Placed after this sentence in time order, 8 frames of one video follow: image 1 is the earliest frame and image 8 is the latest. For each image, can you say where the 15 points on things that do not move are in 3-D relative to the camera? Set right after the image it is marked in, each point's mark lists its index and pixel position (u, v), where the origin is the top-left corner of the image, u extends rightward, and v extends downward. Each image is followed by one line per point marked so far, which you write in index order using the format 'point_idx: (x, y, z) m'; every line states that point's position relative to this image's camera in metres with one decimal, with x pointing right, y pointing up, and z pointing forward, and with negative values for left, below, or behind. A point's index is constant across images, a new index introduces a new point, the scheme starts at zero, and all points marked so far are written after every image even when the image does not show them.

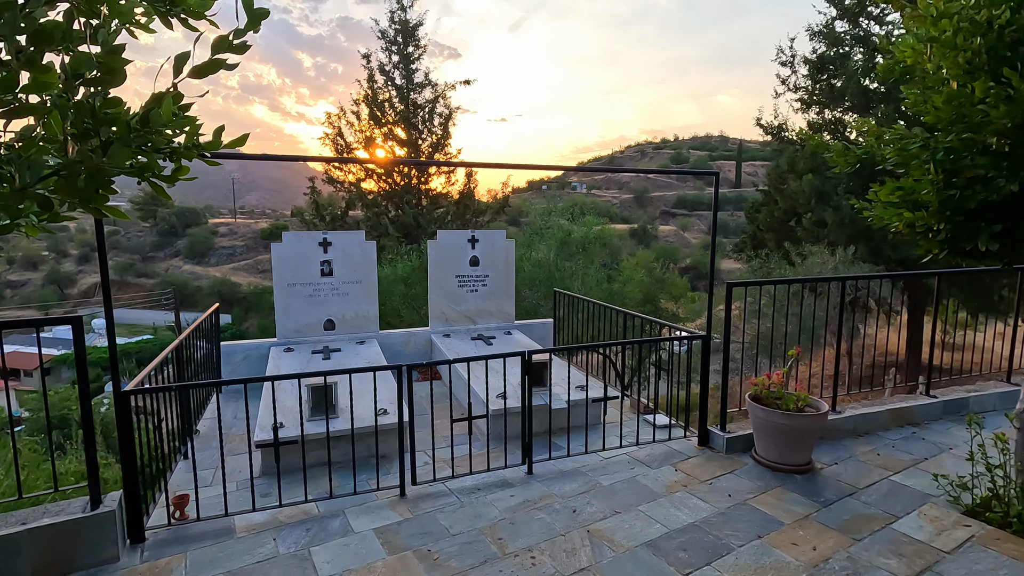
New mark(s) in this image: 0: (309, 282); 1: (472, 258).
0: (-2.3, +0.1, +6.2) m
1: (-0.5, +0.4, +6.8) m
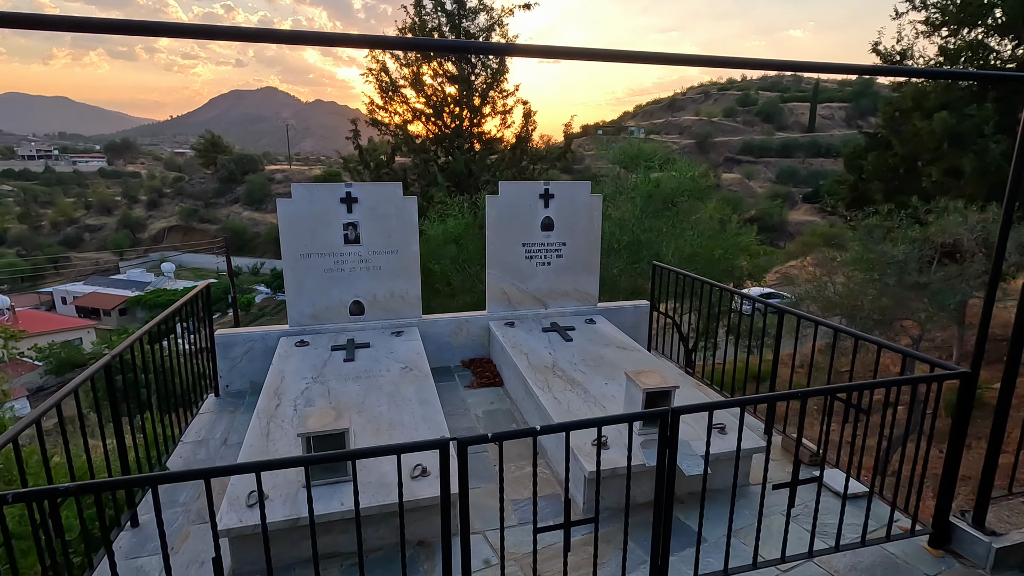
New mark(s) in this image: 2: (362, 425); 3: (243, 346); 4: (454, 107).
0: (-1.6, +0.3, +4.6) m
1: (+0.3, +0.6, +5.1) m
2: (-0.9, -0.8, +3.3) m
3: (-2.3, -0.5, +4.5) m
4: (-1.4, +4.6, +13.6) m
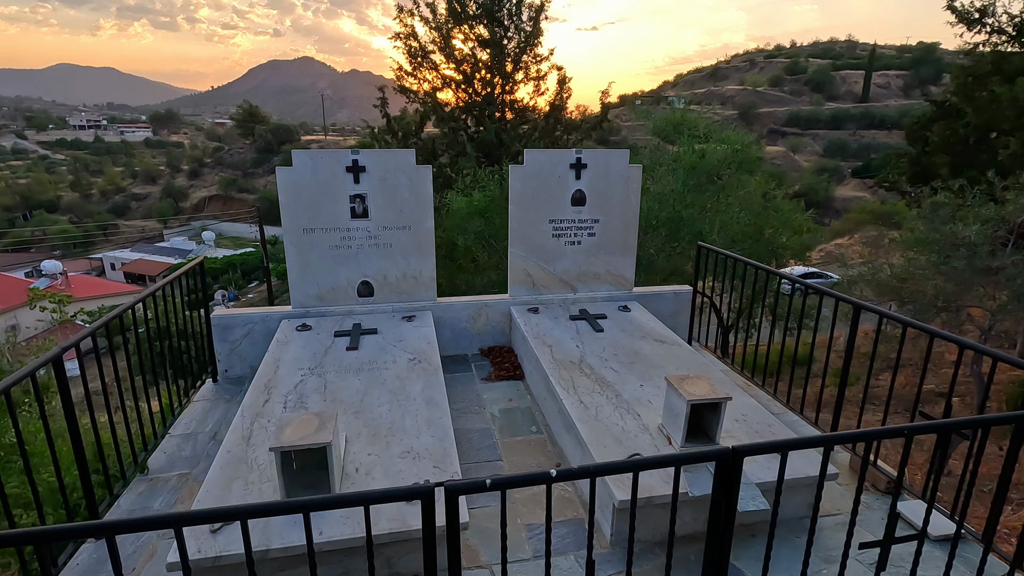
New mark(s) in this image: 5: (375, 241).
0: (-1.4, +0.5, +4.2) m
1: (+0.5, +0.8, +4.5) m
2: (-0.8, -0.7, +2.8) m
3: (-2.1, -0.3, +4.2) m
4: (-0.6, +5.2, +12.9) m
5: (-1.1, +0.4, +4.3) m
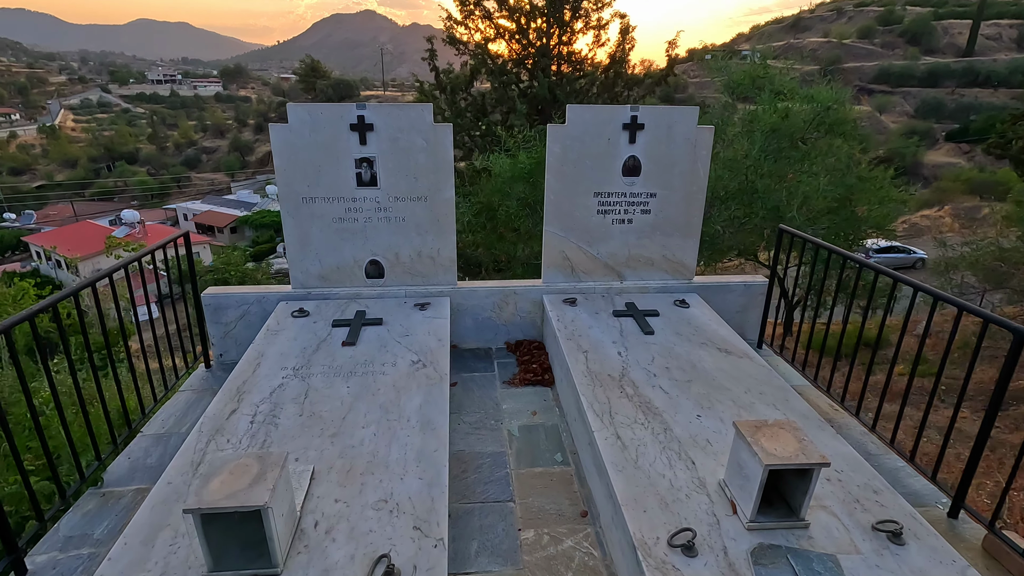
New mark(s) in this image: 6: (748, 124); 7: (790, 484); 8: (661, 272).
0: (-1.2, +0.6, +3.6) m
1: (+0.8, +0.9, +3.7) m
2: (-0.8, -0.7, +2.3) m
3: (-1.9, -0.2, +3.7) m
4: (+0.7, +5.9, +11.8) m
5: (-0.9, +0.5, +3.6) m
6: (+3.1, +2.1, +6.9) m
7: (+1.1, -0.7, +2.1) m
8: (+1.1, +0.1, +4.0) m
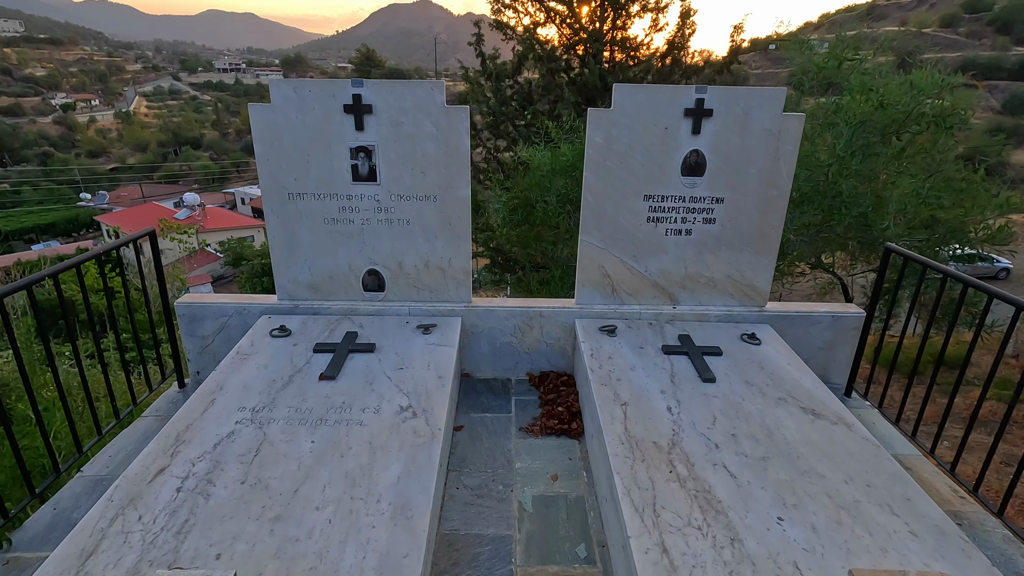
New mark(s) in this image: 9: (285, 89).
0: (-1.0, +0.5, +2.9) m
1: (+1.0, +0.7, +2.9) m
2: (-0.8, -0.8, +1.7) m
3: (-1.7, -0.2, +3.1) m
4: (+1.7, +5.8, +10.9) m
5: (-0.7, +0.4, +3.0) m
6: (+3.5, +1.9, +5.9) m
7: (+1.0, -0.9, +1.3) m
8: (+1.3, 0.0, +3.2) m
9: (-1.2, +1.0, +2.8) m
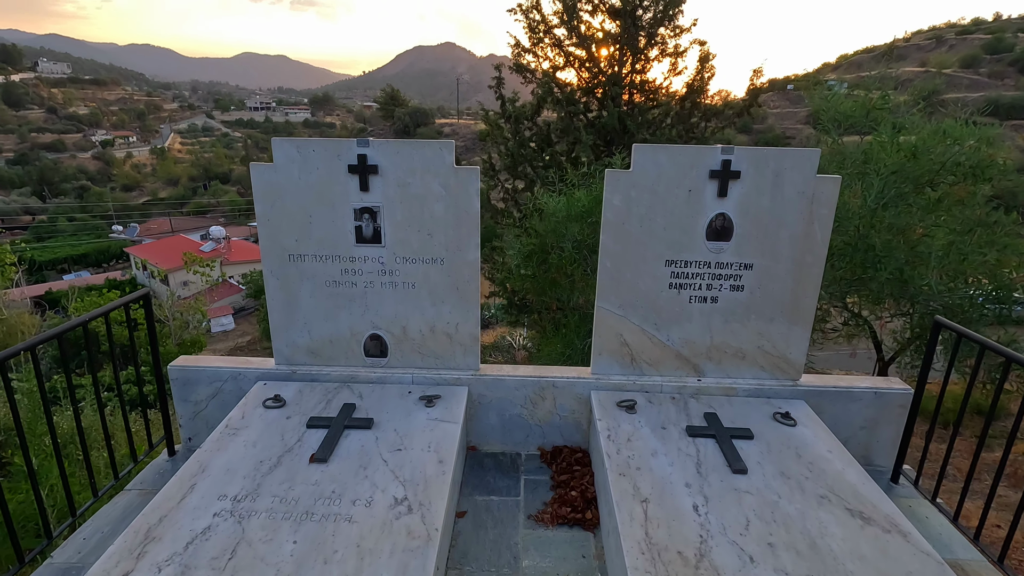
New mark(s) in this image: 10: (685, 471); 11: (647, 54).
0: (-0.9, +0.2, +2.8) m
1: (+1.0, +0.3, +2.7) m
2: (-0.8, -1.1, +1.4) m
3: (-1.7, -0.6, +3.0) m
4: (+2.1, +4.9, +11.0) m
5: (-0.6, +0.1, +2.8) m
6: (+3.7, +1.3, +5.7) m
7: (+1.0, -1.2, +1.0) m
8: (+1.3, -0.4, +2.9) m
9: (-1.1, +0.7, +2.6) m
10: (+0.8, -0.8, +2.3) m
11: (+2.5, +4.4, +10.1) m
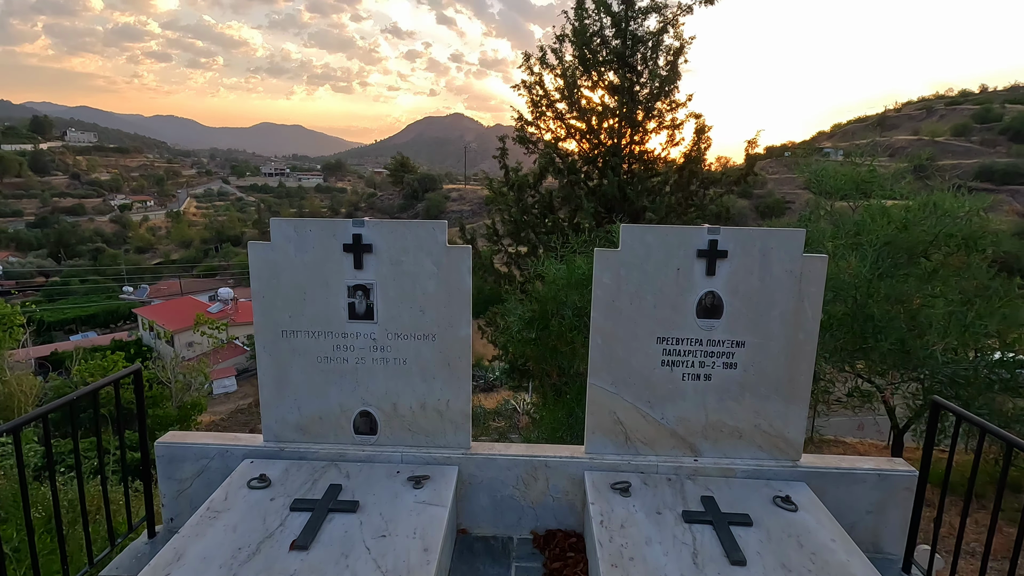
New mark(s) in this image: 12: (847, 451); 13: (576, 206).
0: (-1.0, -0.2, +2.8) m
1: (+1.0, 0.0, +2.7) m
2: (-0.8, -1.3, +1.3) m
3: (-1.7, -1.0, +2.9) m
4: (+2.1, +3.6, +11.5) m
5: (-0.7, -0.3, +2.8) m
6: (+3.7, +0.6, +5.8) m
7: (+1.0, -1.4, +0.8) m
8: (+1.3, -0.8, +2.8) m
9: (-1.1, +0.3, +2.7) m
10: (+0.7, -1.1, +2.2) m
11: (+2.6, +3.1, +10.5) m
12: (+4.4, -2.1, +7.0) m
13: (+1.3, +1.7, +10.9) m
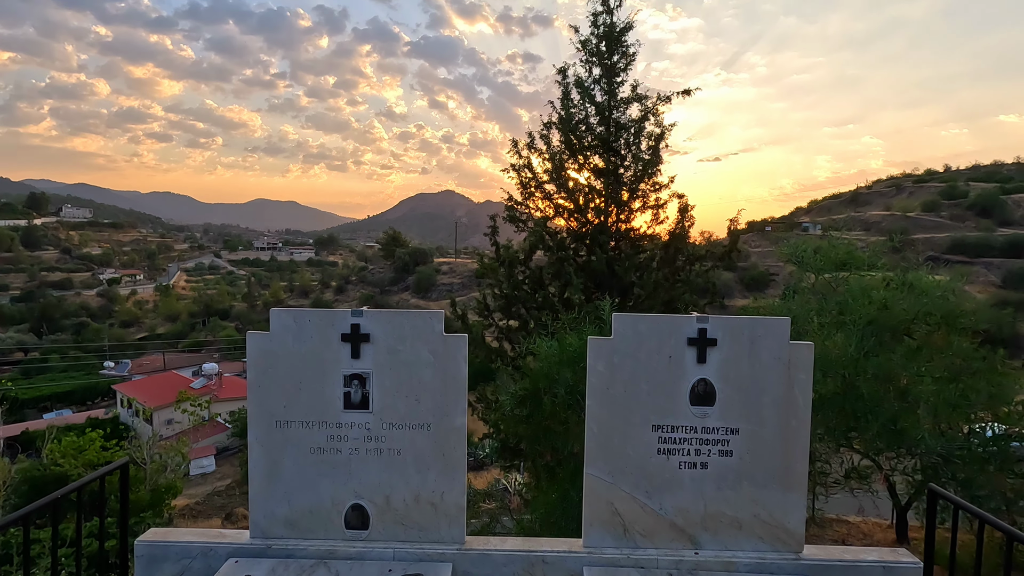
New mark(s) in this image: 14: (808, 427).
0: (-1.0, -0.7, +2.8) m
1: (+0.9, -0.5, +2.8) m
2: (-0.8, -1.6, +1.1) m
3: (-1.8, -1.4, +2.8) m
4: (+1.9, +1.9, +11.9) m
5: (-0.7, -0.8, +2.8) m
6: (+3.6, -0.3, +5.9) m
7: (+1.0, -1.6, +0.7) m
8: (+1.3, -1.3, +2.8) m
9: (-1.2, -0.2, +2.8) m
10: (+0.7, -1.5, +2.1) m
11: (+2.4, +1.6, +10.9) m
12: (+4.3, -3.1, +6.8) m
13: (+1.1, +0.1, +11.1) m
14: (+1.5, -0.7, +2.8) m
